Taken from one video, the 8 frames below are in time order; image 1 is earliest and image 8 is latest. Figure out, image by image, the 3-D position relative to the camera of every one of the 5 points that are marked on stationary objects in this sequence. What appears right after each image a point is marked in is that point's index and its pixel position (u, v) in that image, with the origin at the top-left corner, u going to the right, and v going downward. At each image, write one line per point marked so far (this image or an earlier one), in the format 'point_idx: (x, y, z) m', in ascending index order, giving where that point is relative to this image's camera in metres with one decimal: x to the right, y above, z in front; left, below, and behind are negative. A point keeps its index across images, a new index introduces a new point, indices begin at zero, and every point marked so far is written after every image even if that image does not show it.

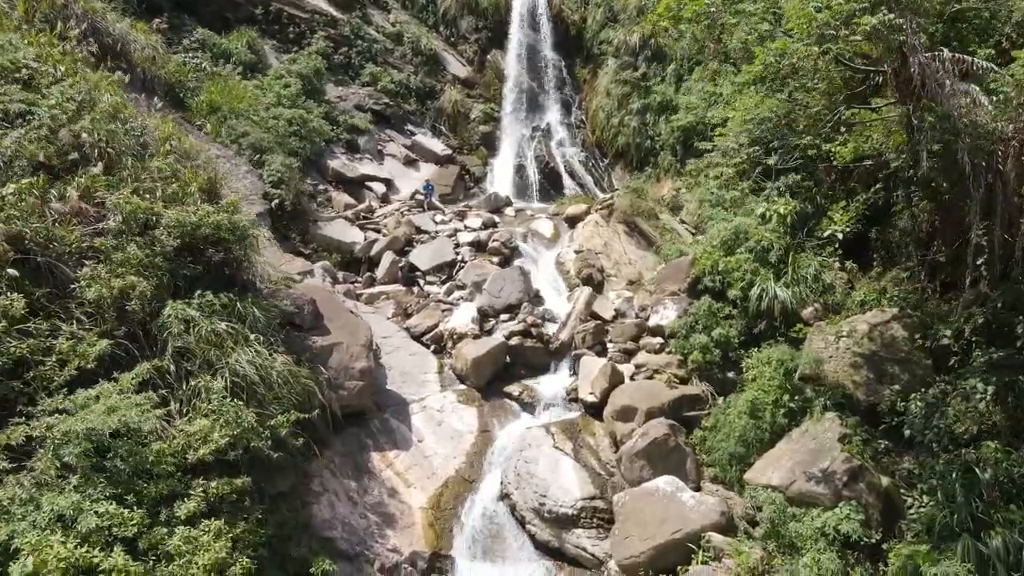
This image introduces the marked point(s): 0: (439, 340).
0: (-1.2, -0.9, +12.3) m
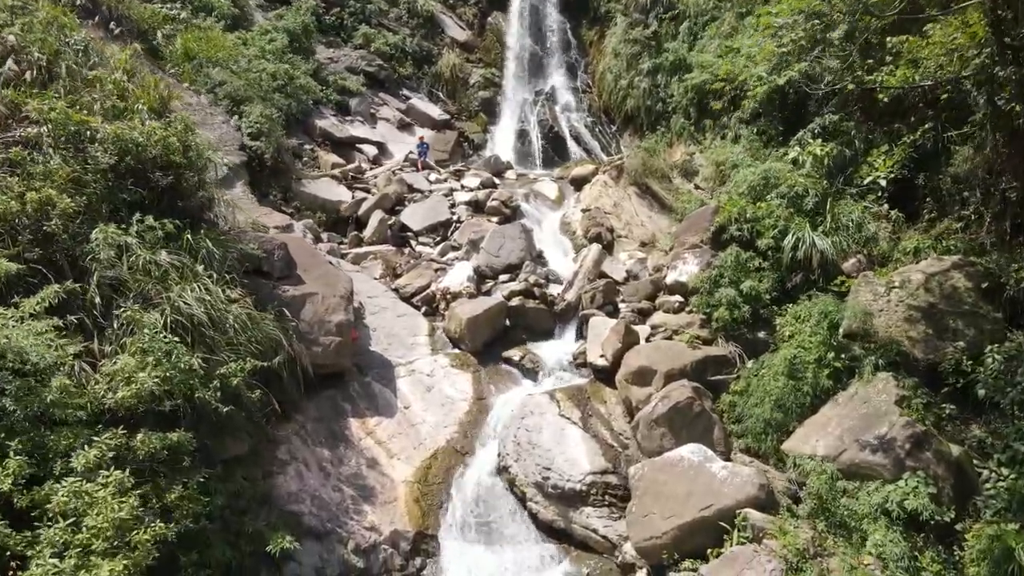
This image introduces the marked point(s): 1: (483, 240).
0: (-1.2, -0.2, +11.1) m
1: (-0.5, +0.8, +12.0) m
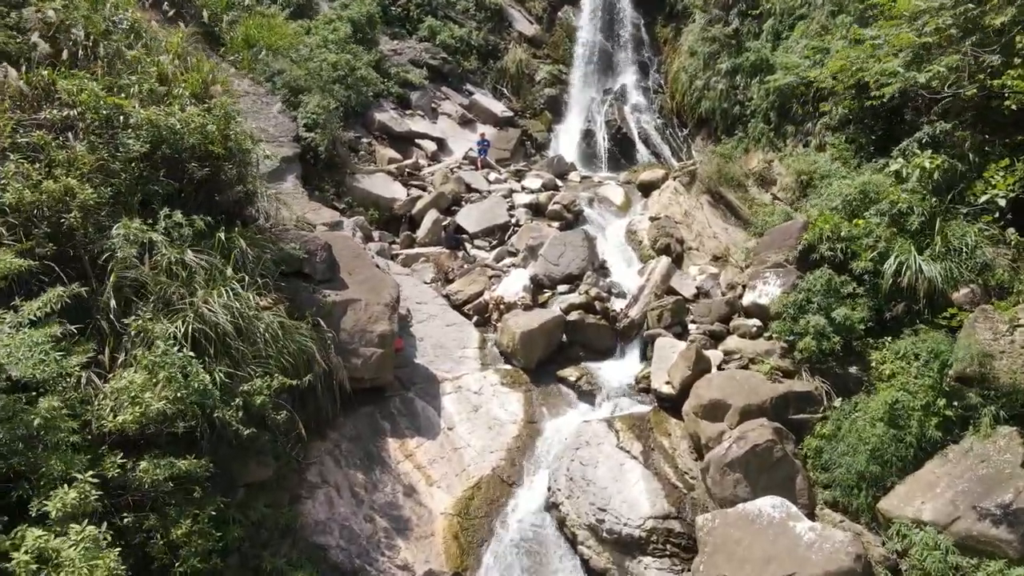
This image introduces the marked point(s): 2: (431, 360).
0: (-0.4, -0.3, +10.3) m
1: (+0.5, +0.6, +11.2) m
2: (-1.0, -0.9, +9.2) m
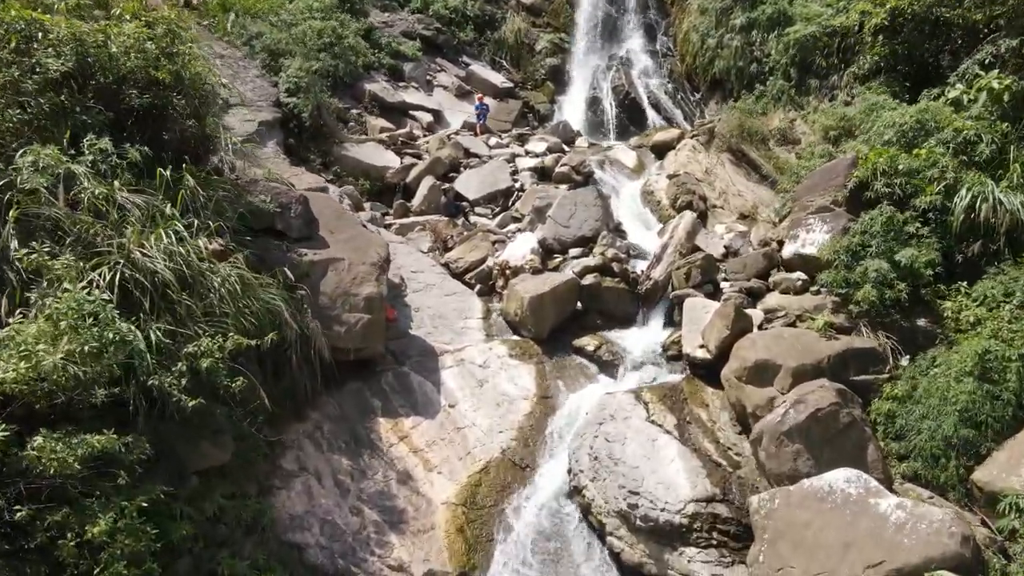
0: (-0.3, +0.1, +9.2) m
1: (+0.5, +1.1, +10.0) m
2: (-0.9, -0.5, +8.0) m
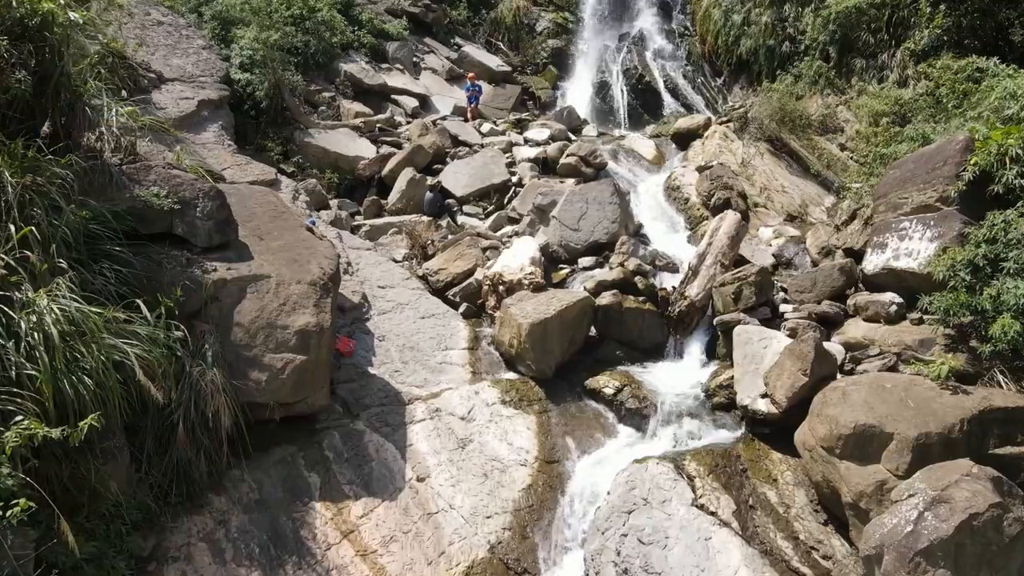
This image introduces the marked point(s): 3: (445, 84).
0: (-0.4, -0.1, +7.2) m
1: (+0.5, +0.9, +8.1) m
2: (-0.9, -0.7, +6.1) m
3: (-1.3, +4.0, +14.6) m
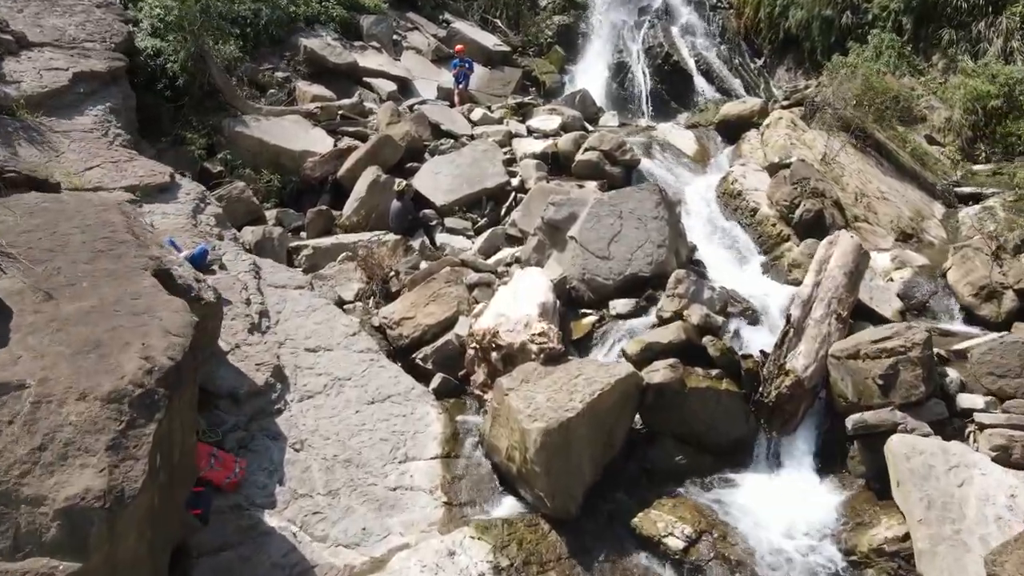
0: (-0.4, -0.5, +4.7) m
1: (+0.5, +0.5, +5.6) m
2: (-0.9, -1.0, +3.6) m
3: (-1.3, +3.6, +12.1) m
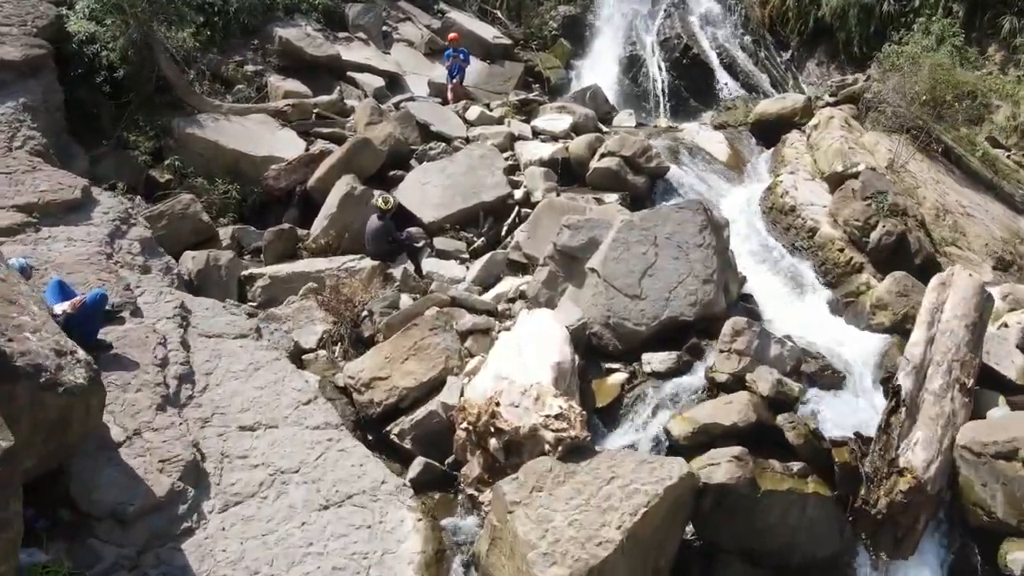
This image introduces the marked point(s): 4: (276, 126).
0: (-0.3, -0.7, +3.5) m
1: (+0.5, +0.2, +4.4) m
2: (-0.9, -1.3, +2.4) m
3: (-1.3, +3.3, +10.9) m
4: (-2.2, +1.5, +7.0) m
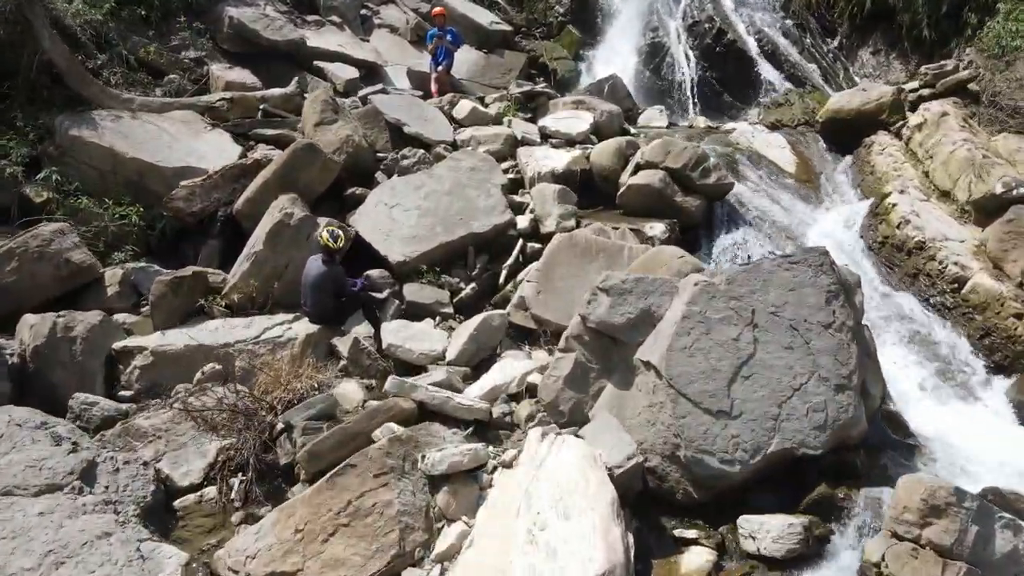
0: (-0.3, -1.1, +1.8) m
1: (+0.5, -0.1, +2.7) m
2: (-0.9, -1.7, +0.7) m
3: (-1.3, +3.0, +9.2) m
4: (-2.2, +1.1, +5.3) m
